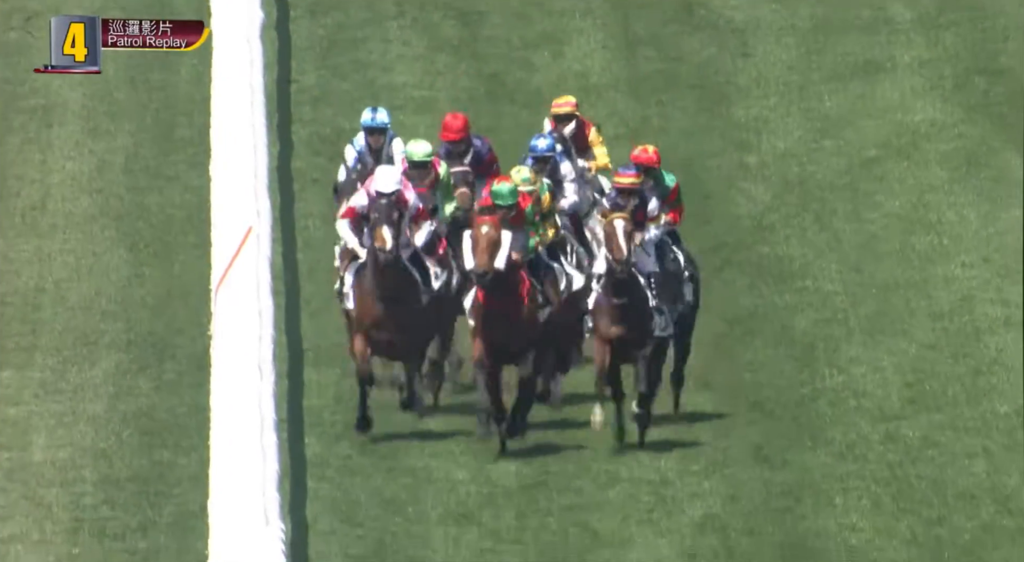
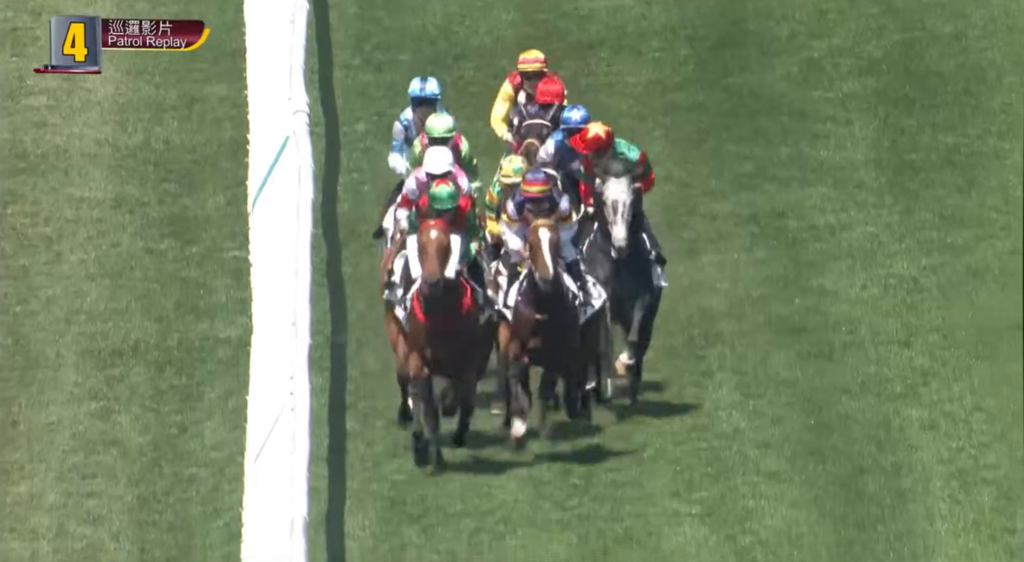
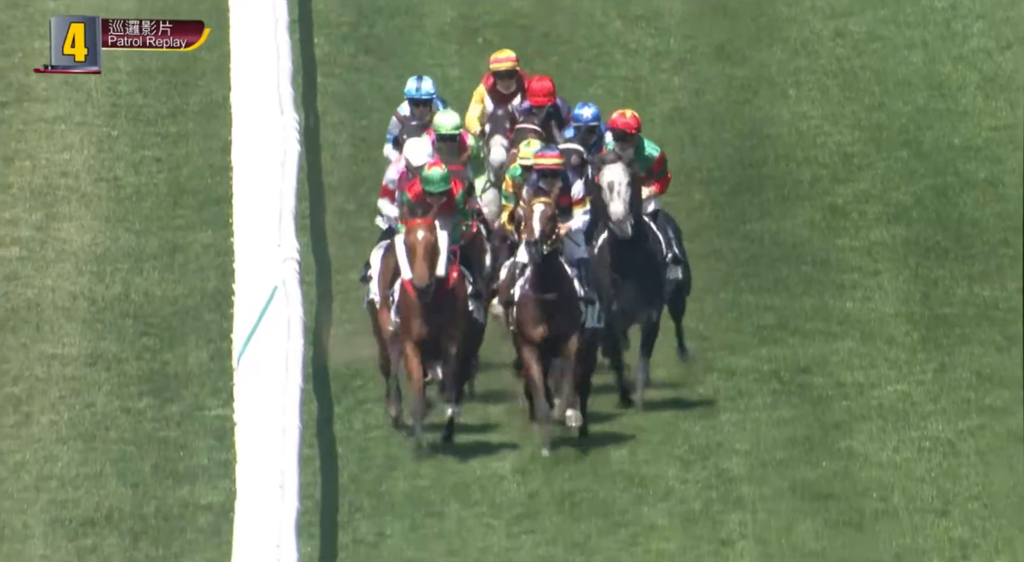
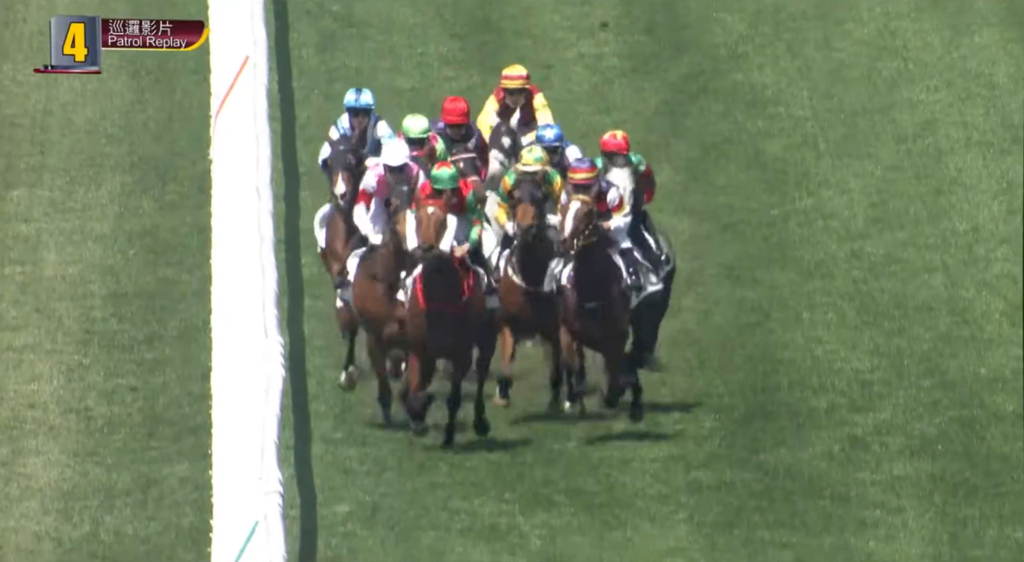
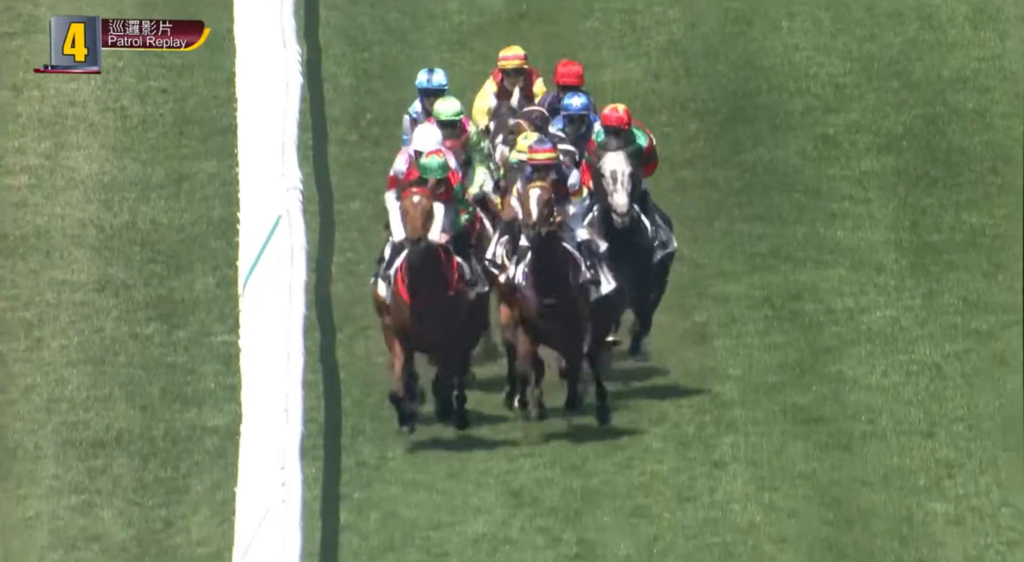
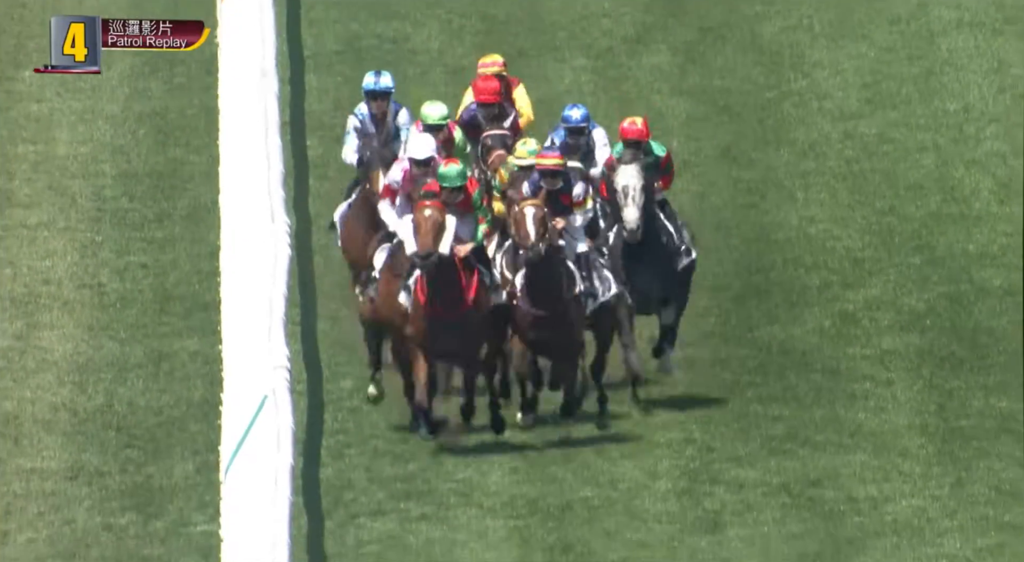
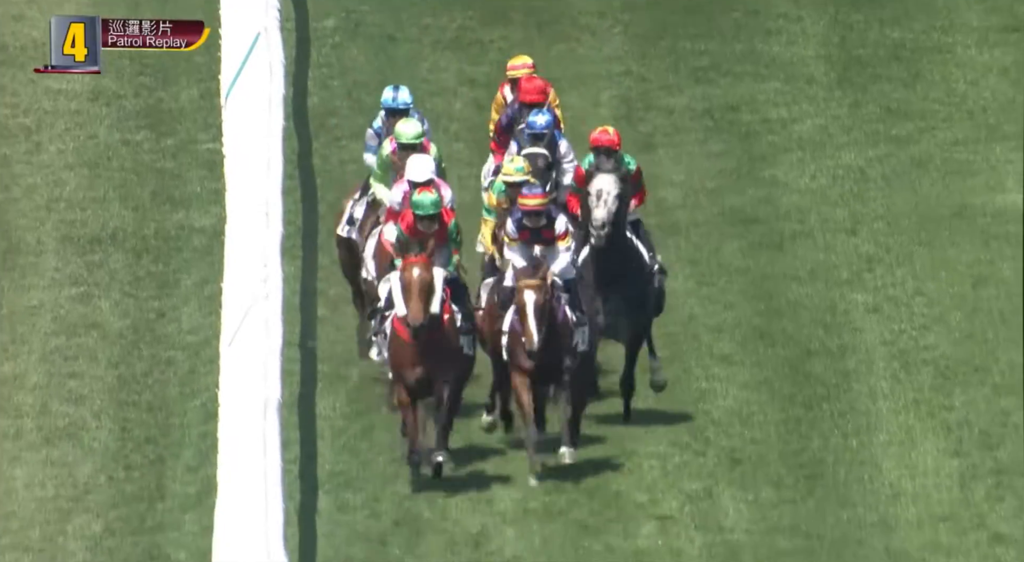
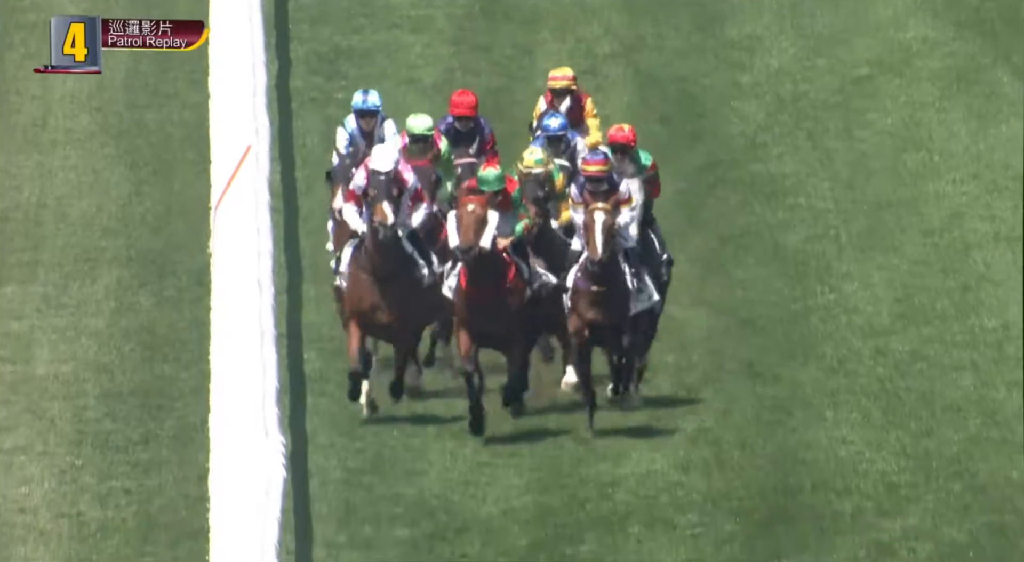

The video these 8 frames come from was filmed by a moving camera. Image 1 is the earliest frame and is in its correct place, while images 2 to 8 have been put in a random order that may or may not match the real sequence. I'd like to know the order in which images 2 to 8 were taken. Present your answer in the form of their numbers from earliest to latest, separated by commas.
8, 4, 6, 3, 5, 2, 7
